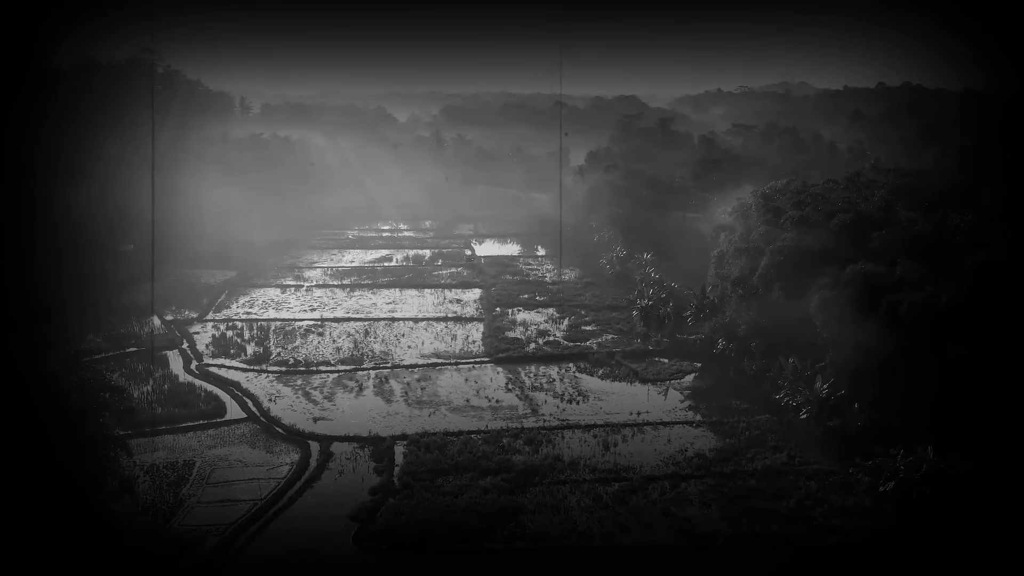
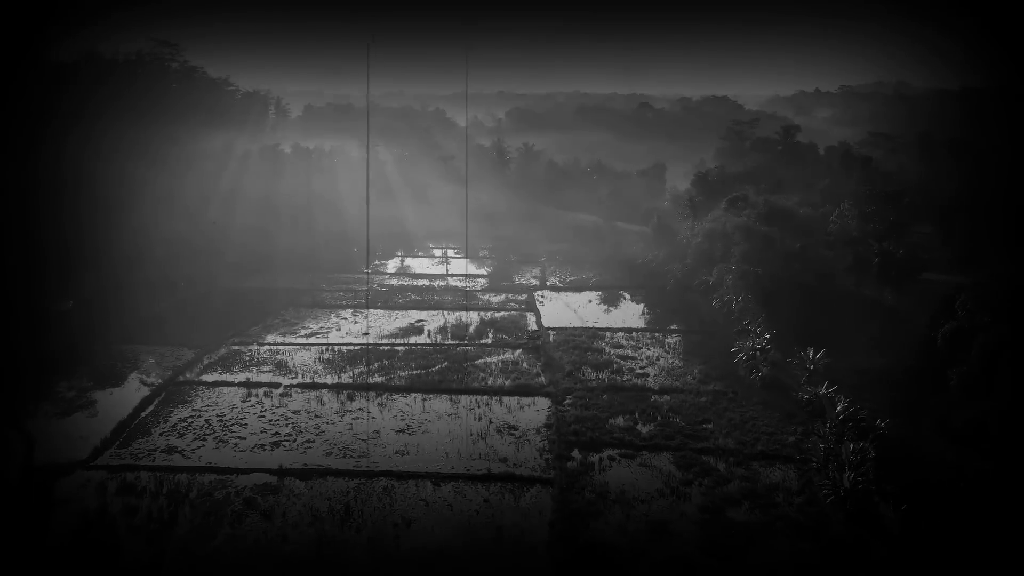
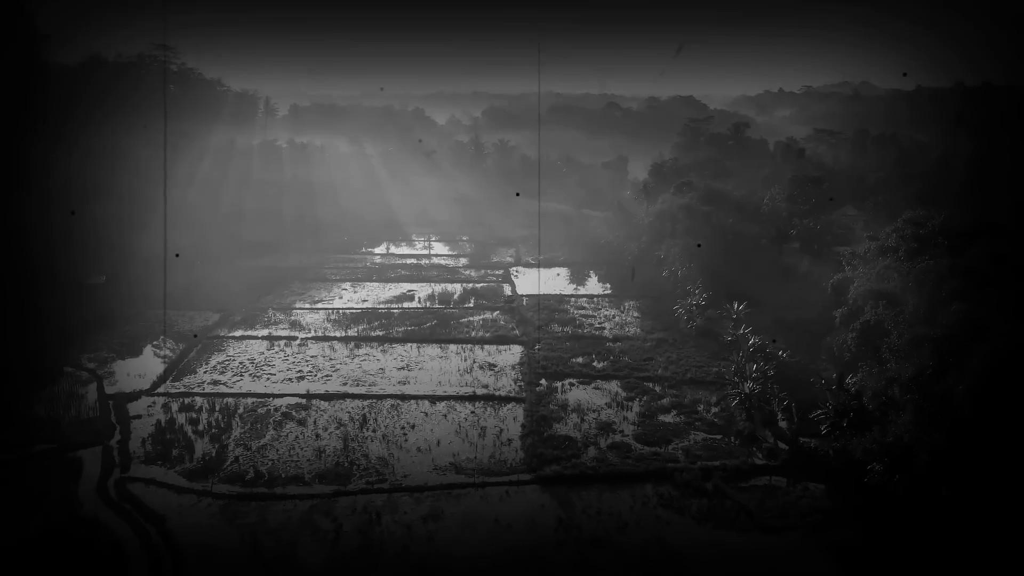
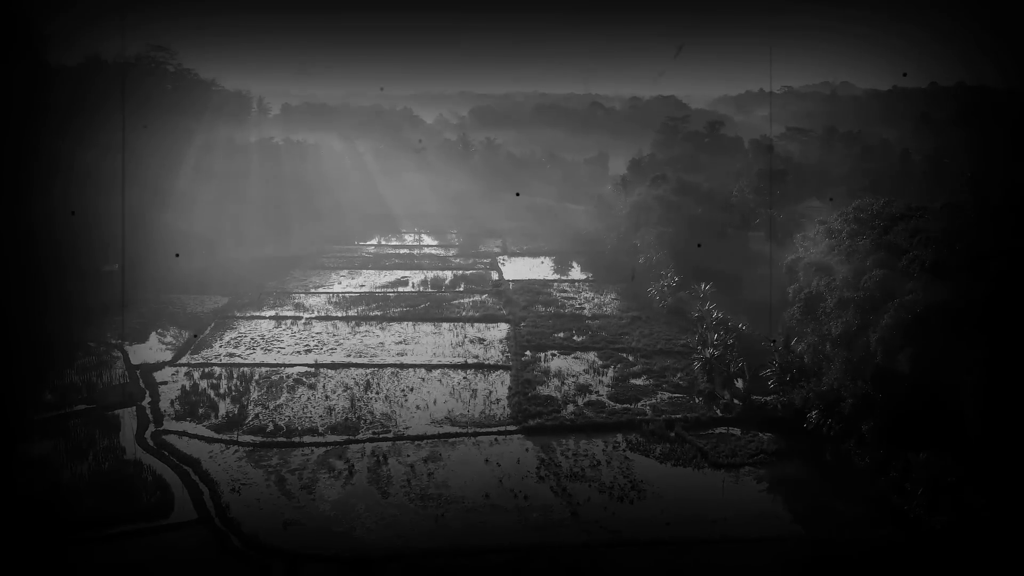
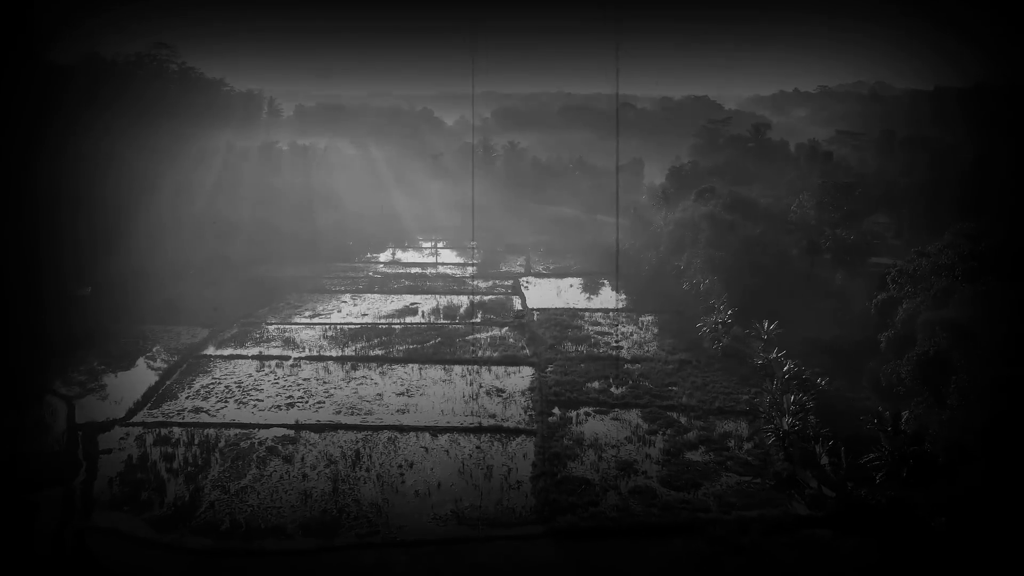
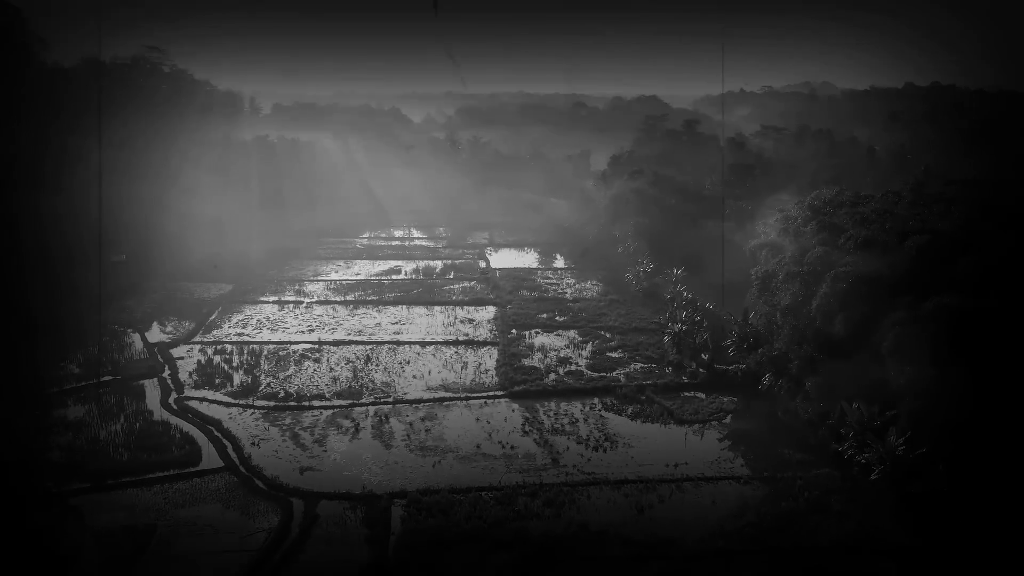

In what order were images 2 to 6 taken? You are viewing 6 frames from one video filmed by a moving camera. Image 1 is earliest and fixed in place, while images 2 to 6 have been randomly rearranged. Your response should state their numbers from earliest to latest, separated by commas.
6, 4, 3, 5, 2
